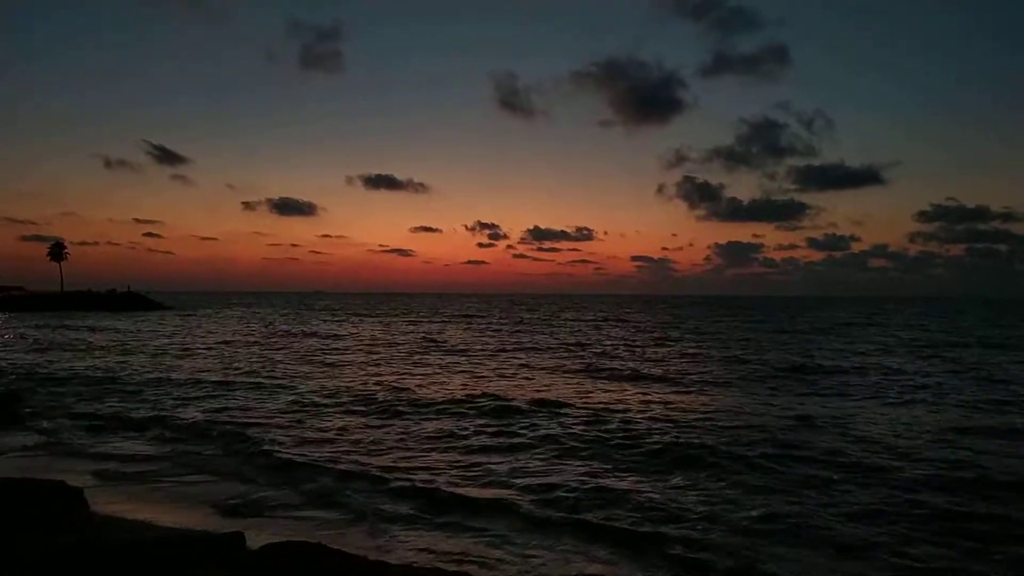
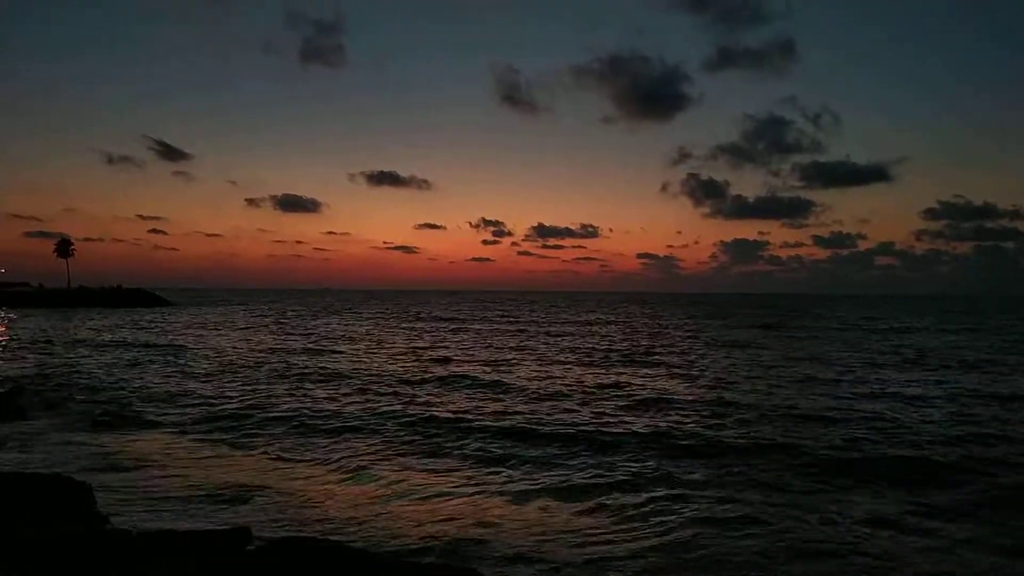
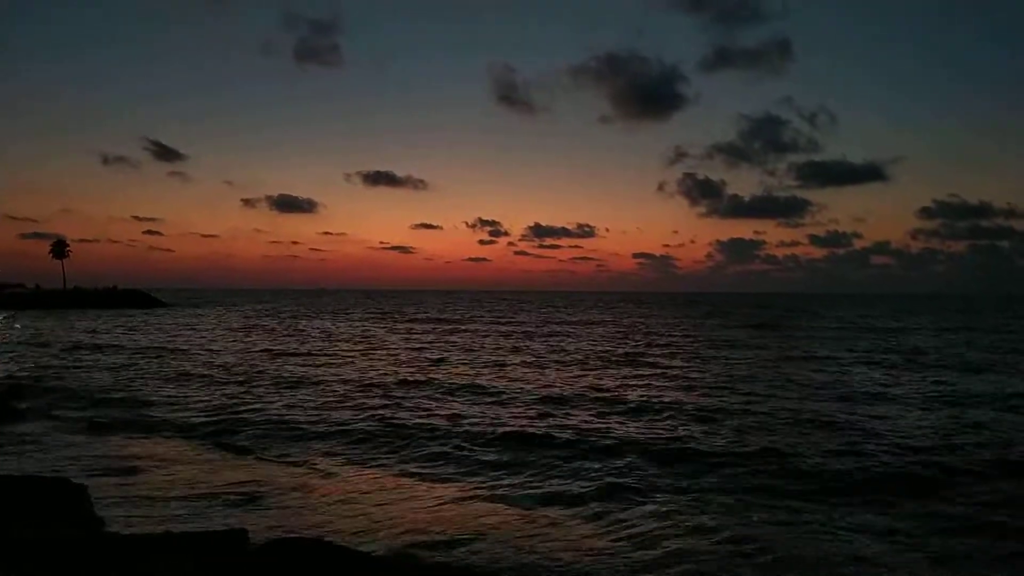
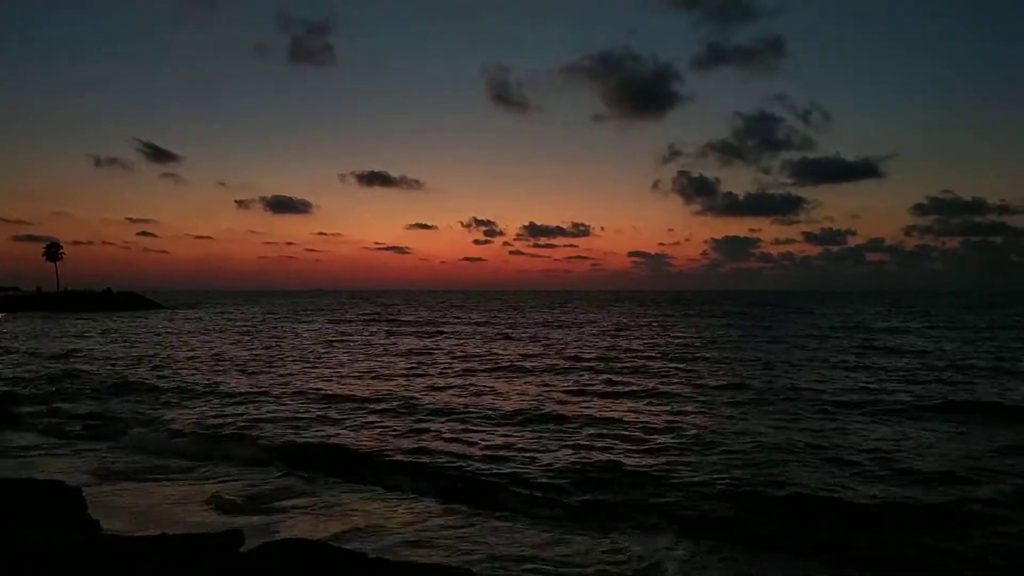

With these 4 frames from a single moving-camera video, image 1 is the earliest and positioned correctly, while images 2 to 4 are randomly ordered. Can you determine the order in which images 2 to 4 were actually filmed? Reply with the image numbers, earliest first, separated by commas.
2, 3, 4
